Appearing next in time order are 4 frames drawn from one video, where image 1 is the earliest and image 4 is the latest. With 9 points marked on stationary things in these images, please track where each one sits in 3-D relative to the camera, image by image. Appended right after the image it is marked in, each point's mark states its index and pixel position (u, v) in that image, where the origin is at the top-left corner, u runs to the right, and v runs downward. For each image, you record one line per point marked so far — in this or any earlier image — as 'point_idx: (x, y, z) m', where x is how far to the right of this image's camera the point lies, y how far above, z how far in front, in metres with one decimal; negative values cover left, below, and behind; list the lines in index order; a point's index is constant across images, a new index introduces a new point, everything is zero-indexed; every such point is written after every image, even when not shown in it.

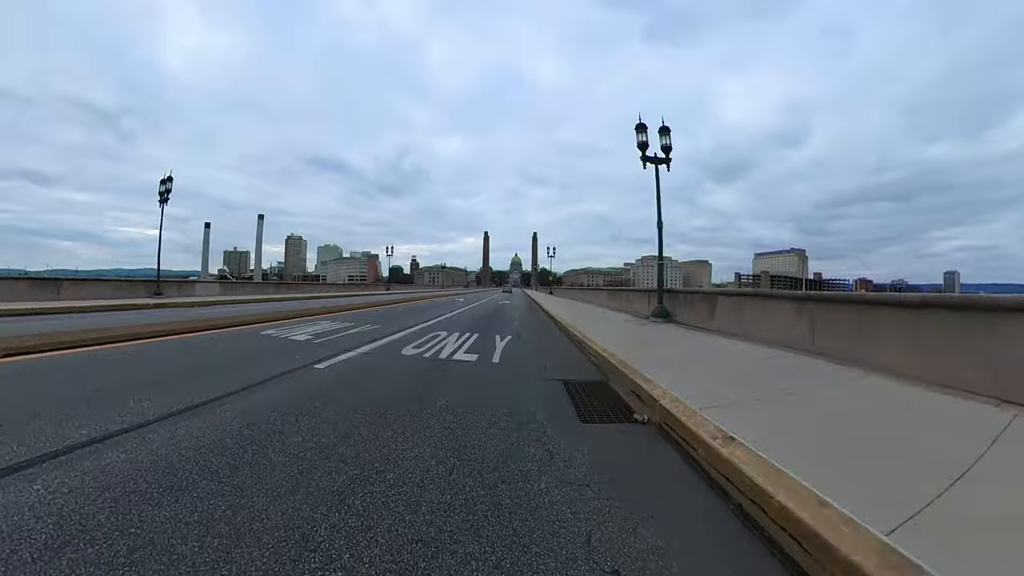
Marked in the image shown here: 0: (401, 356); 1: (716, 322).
0: (-2.6, -1.4, +12.4) m
1: (+5.1, -0.8, +14.3) m
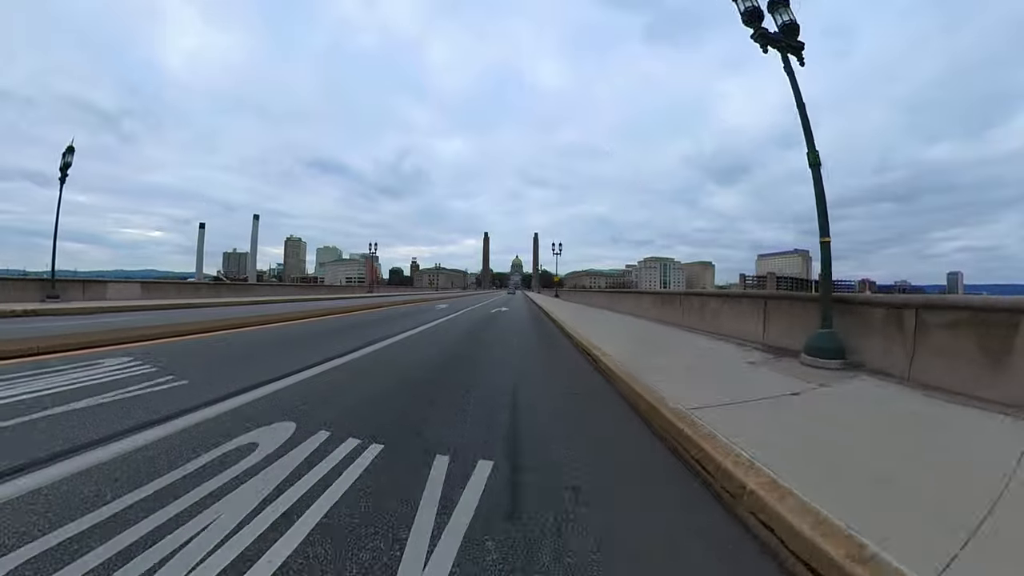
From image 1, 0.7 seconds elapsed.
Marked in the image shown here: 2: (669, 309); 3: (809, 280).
0: (-2.5, -1.5, +12.2) m
1: (+5.1, -0.9, +14.1) m
2: (+4.9, -0.7, +17.5) m
3: (+7.6, +0.2, +14.2) m
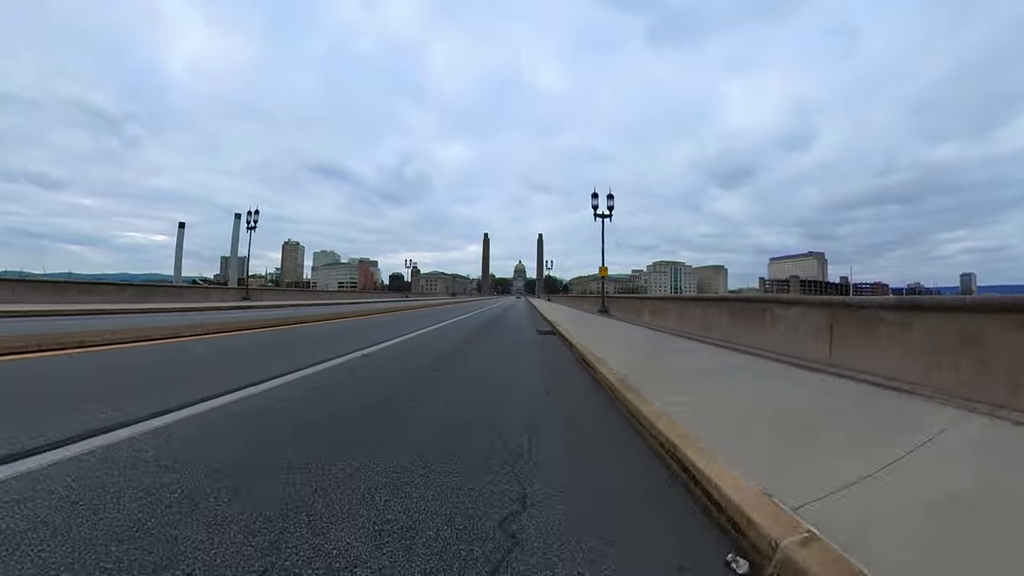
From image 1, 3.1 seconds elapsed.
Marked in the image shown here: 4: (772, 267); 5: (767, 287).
0: (-2.5, -1.6, +11.4) m
1: (+5.2, -1.0, +13.3) m
2: (+5.0, -0.8, +16.7) m
3: (+7.7, +0.1, +13.3) m
4: (+9.2, +0.8, +19.2) m
5: (+6.5, +0.1, +13.9) m
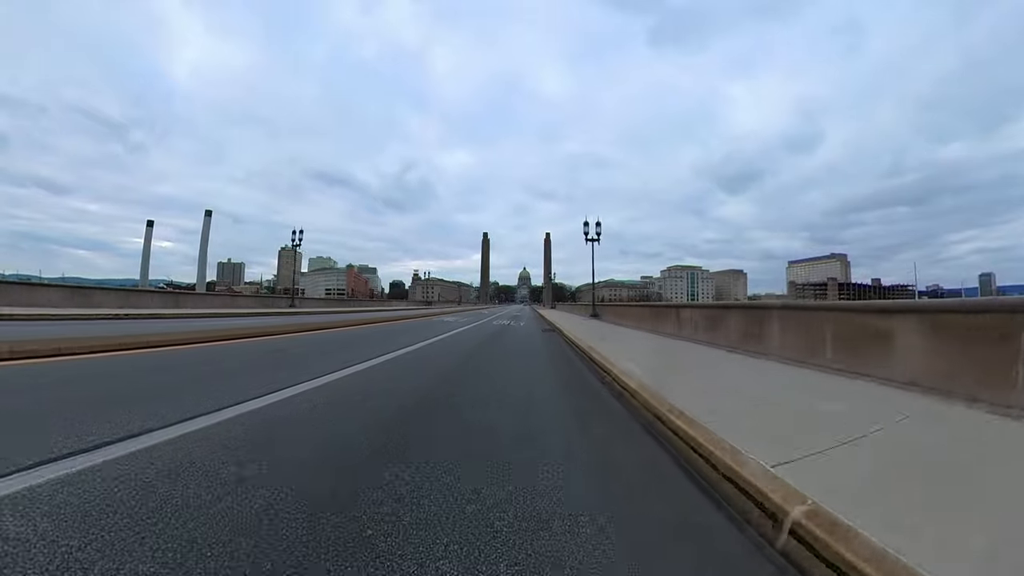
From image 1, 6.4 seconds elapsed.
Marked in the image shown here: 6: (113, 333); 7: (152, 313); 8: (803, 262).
0: (-2.4, -1.7, +10.4) m
1: (+5.3, -1.1, +12.2) m
2: (+5.1, -0.9, +15.6) m
3: (+7.8, +0.1, +12.2) m
4: (+9.3, +0.7, +18.1) m
5: (+6.6, 0.0, +12.8) m
6: (-9.1, -1.2, +11.1) m
7: (-13.2, -1.1, +18.9) m
8: (+9.6, +1.0, +17.9) m
